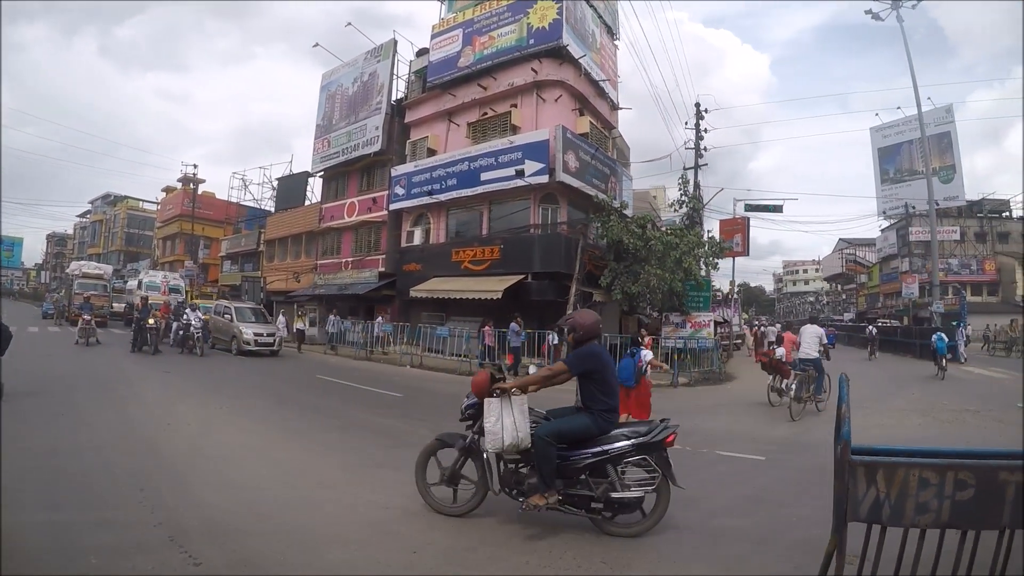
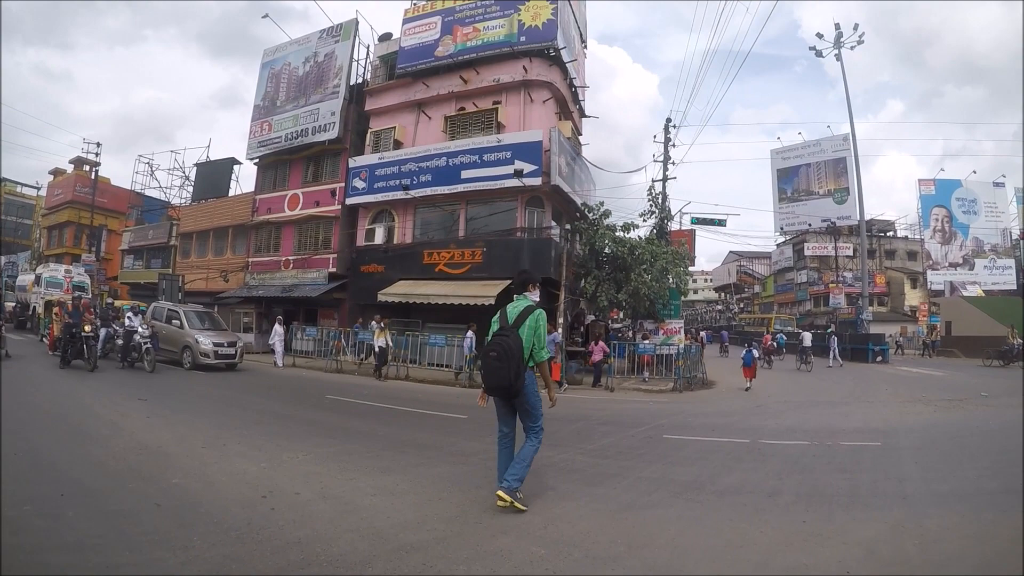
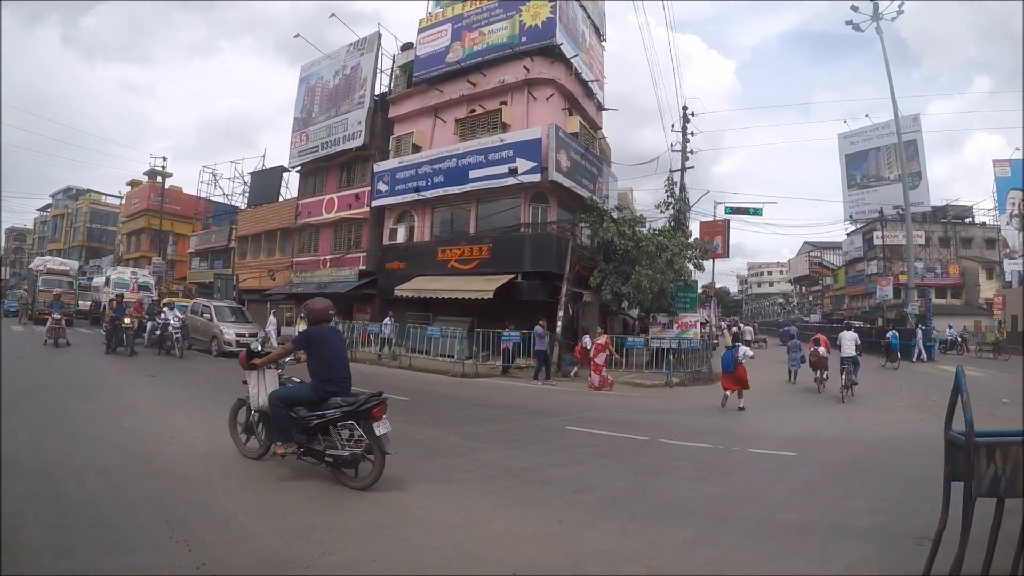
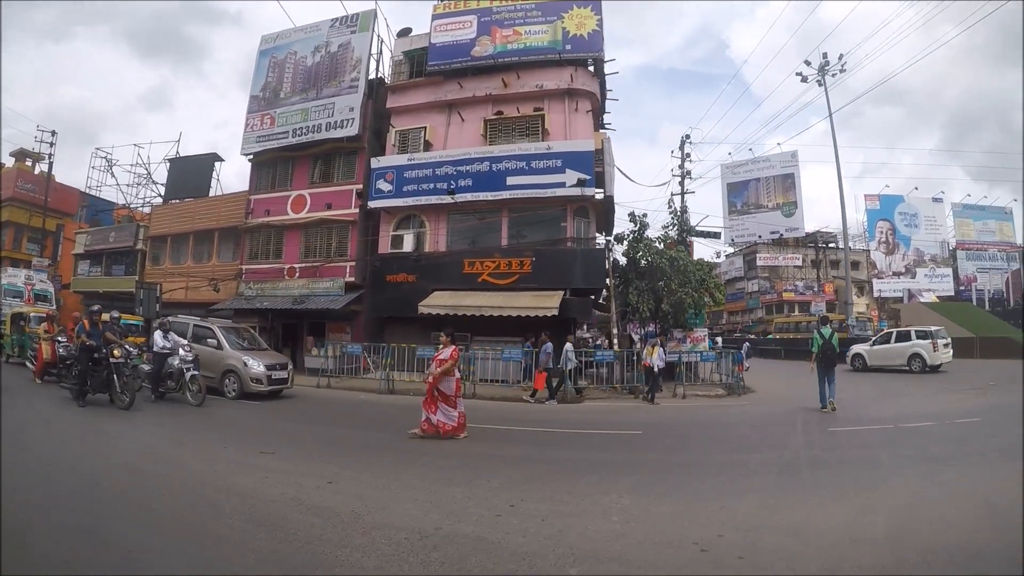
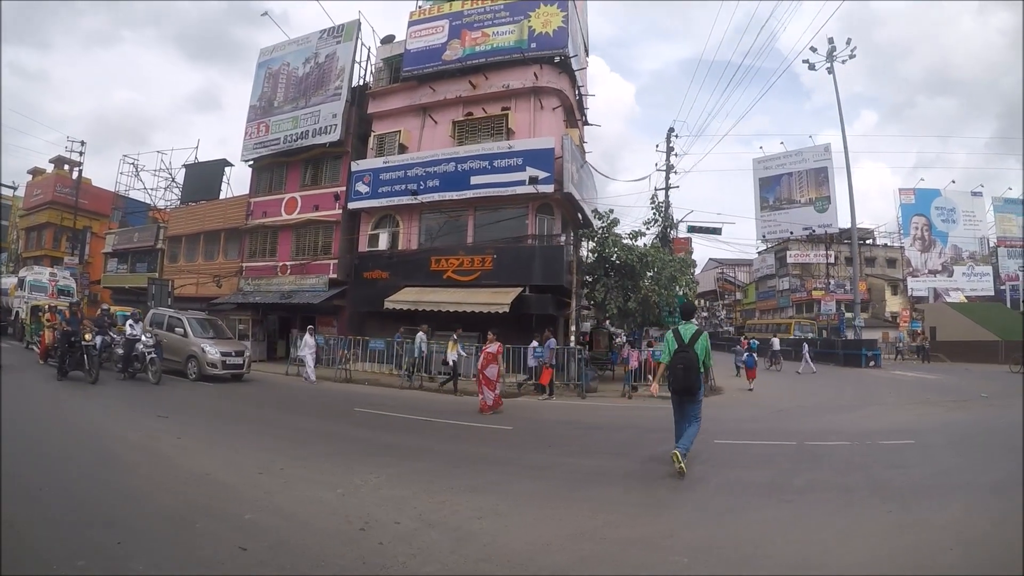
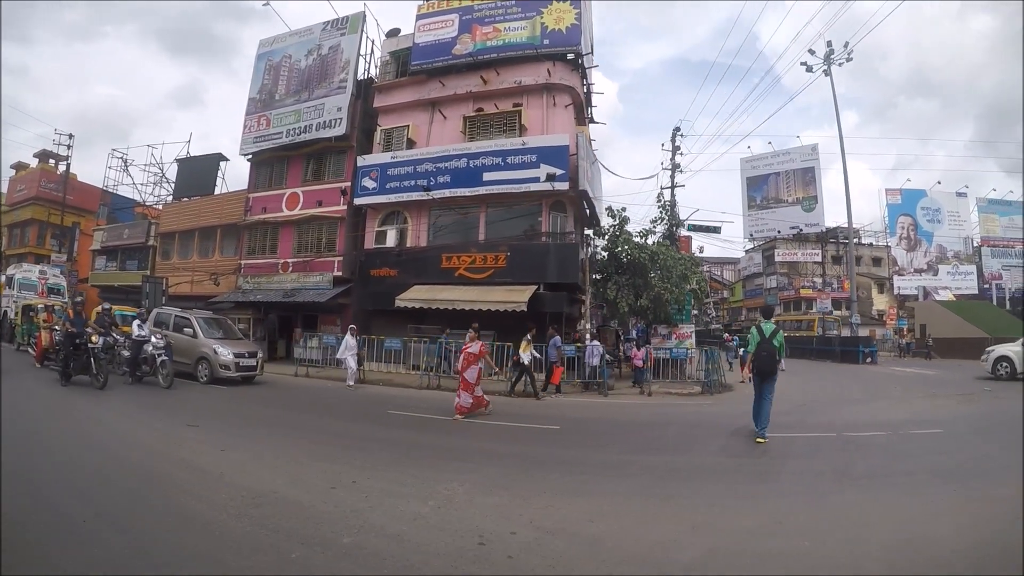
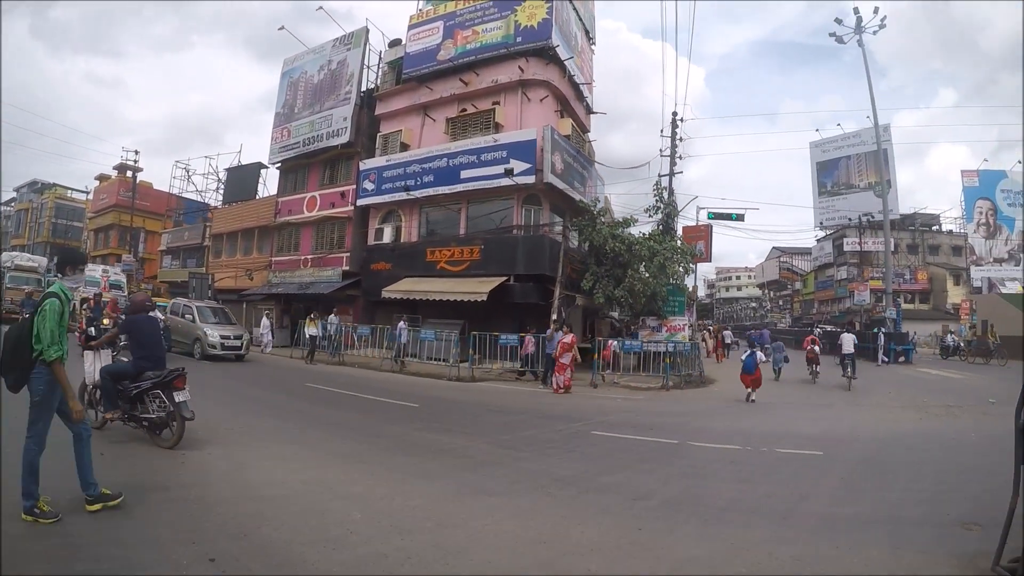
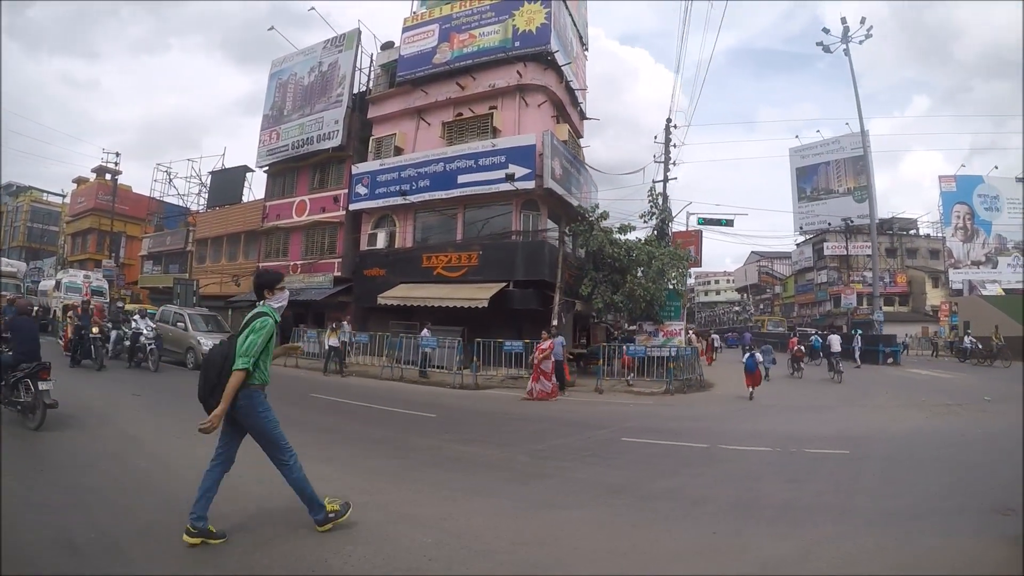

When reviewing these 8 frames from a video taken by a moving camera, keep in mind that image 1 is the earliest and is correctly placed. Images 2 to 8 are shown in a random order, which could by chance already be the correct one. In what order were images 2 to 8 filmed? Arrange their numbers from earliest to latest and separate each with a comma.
3, 7, 8, 2, 5, 6, 4
